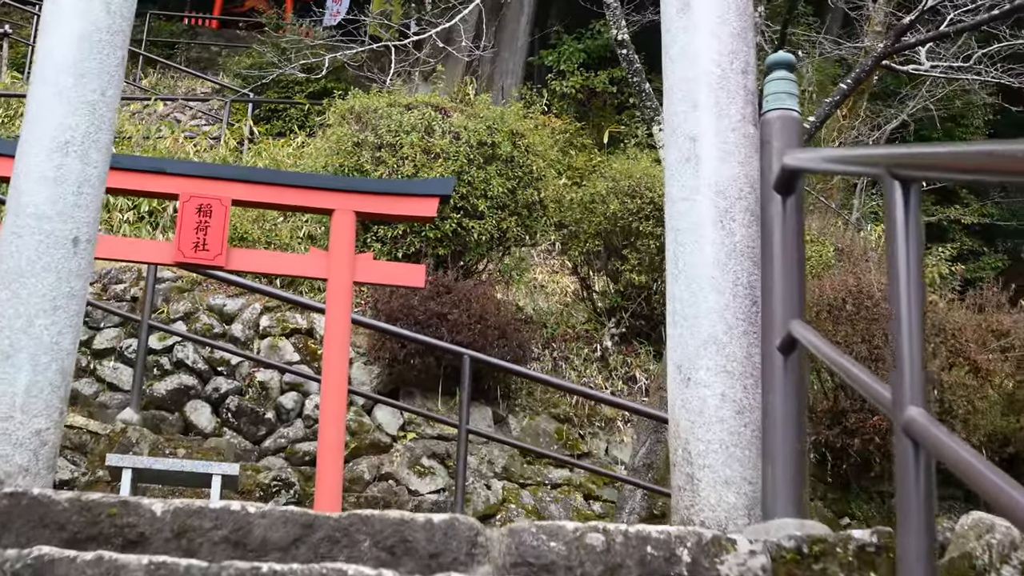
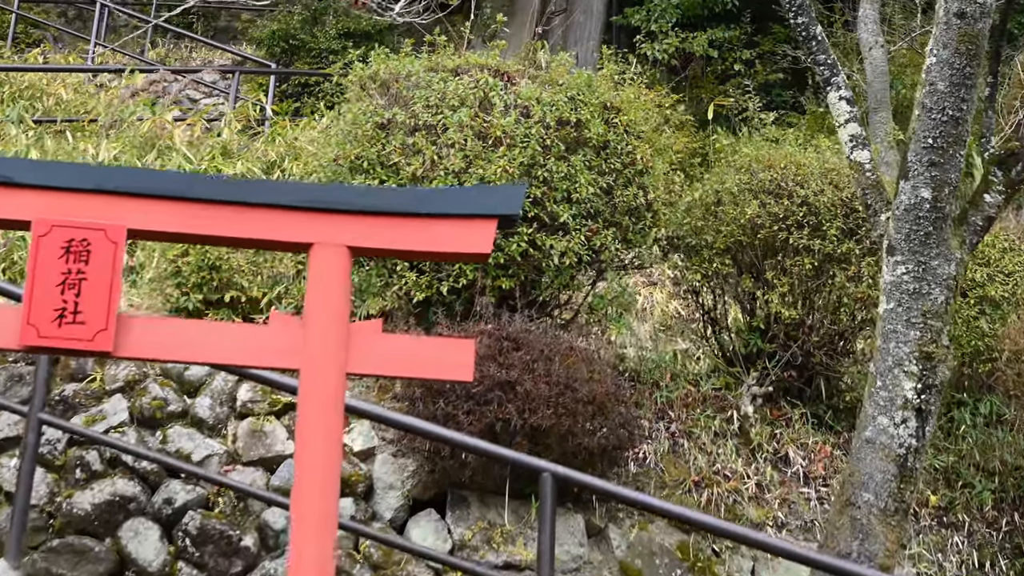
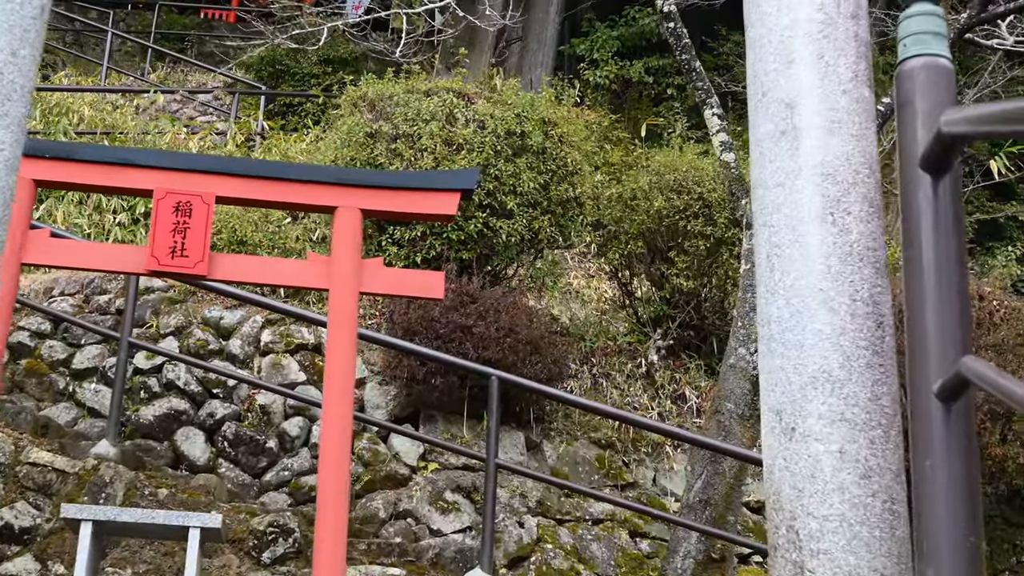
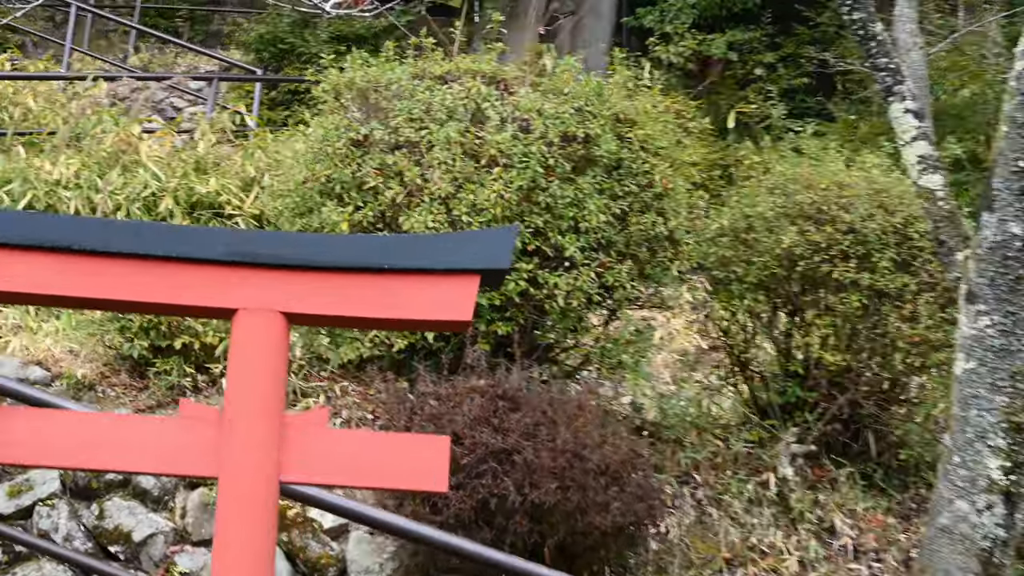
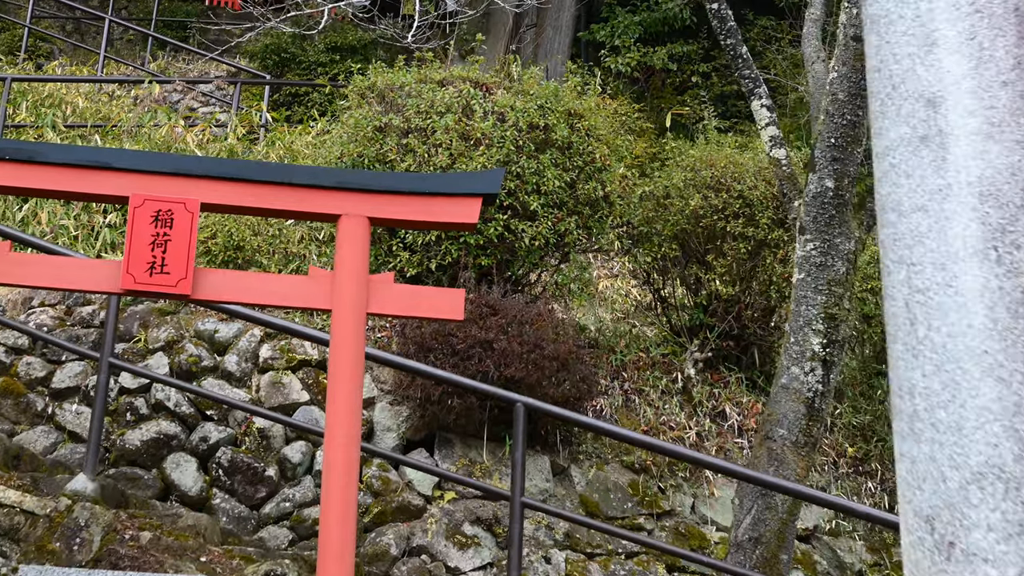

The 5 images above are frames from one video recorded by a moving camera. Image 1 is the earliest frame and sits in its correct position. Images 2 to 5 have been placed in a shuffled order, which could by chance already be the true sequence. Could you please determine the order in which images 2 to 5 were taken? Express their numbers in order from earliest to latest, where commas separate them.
3, 5, 2, 4
